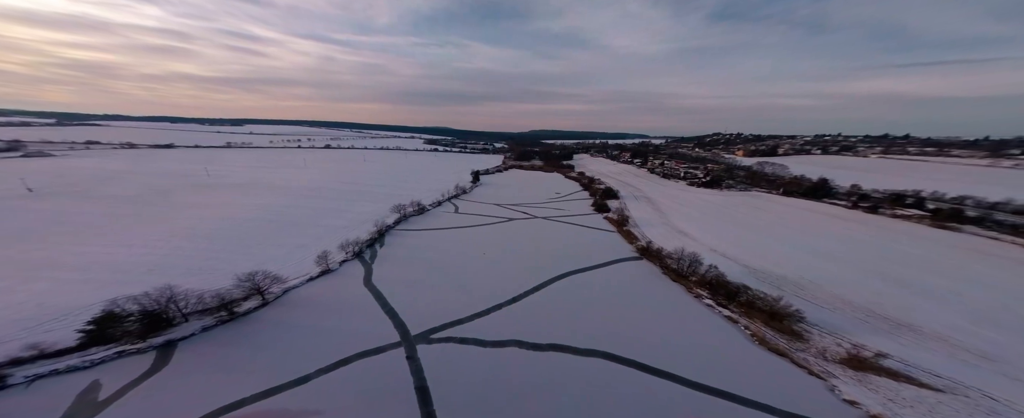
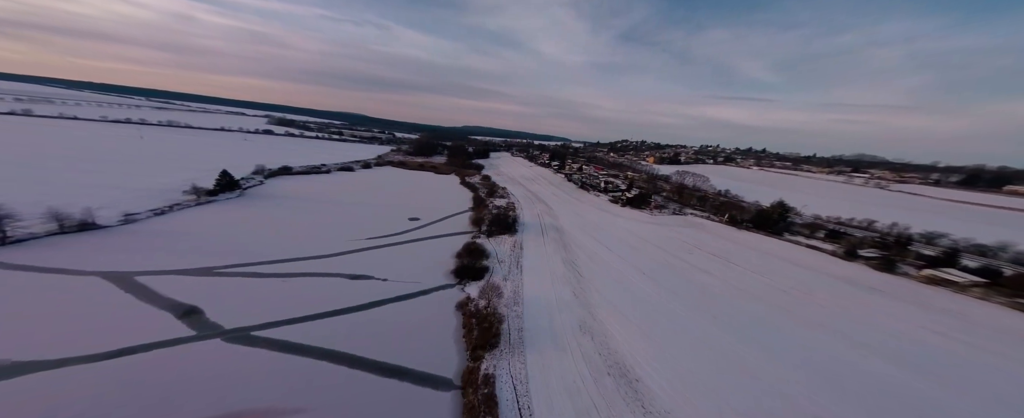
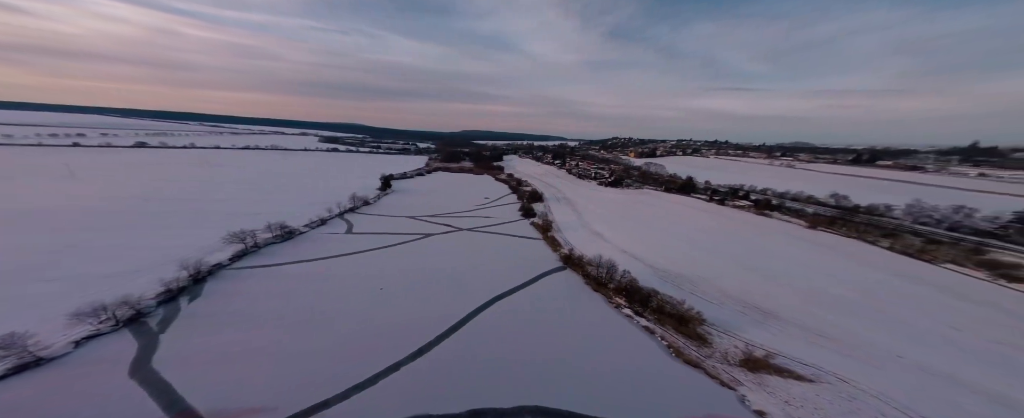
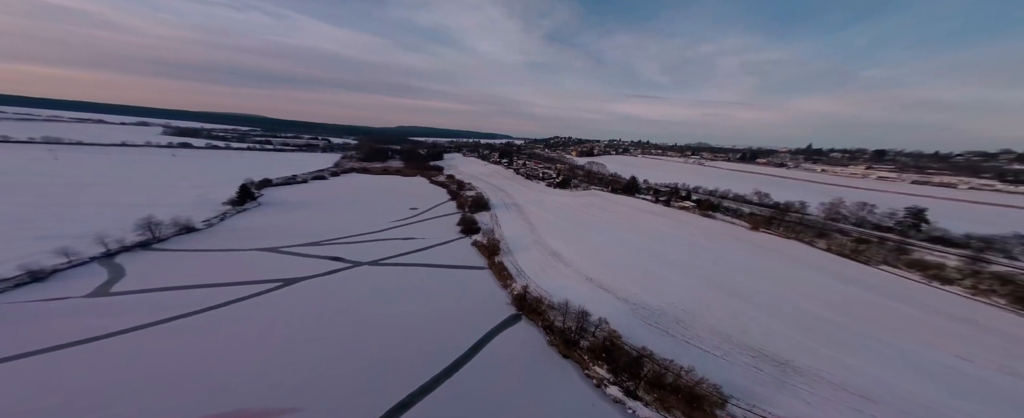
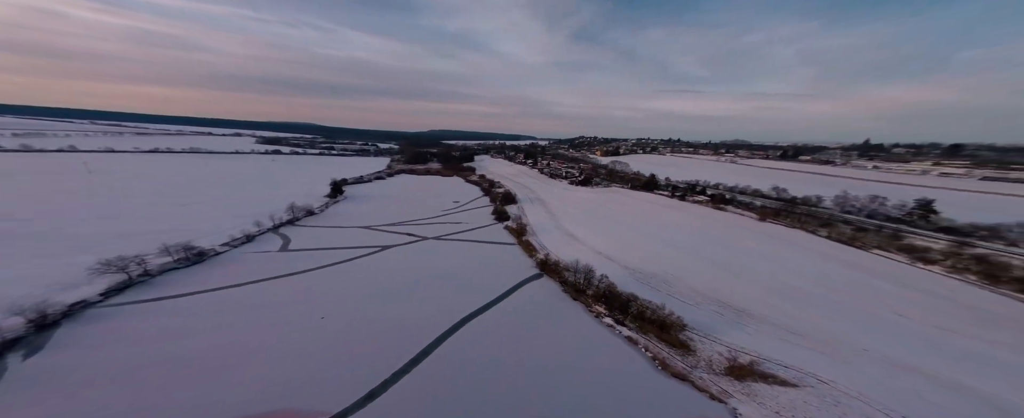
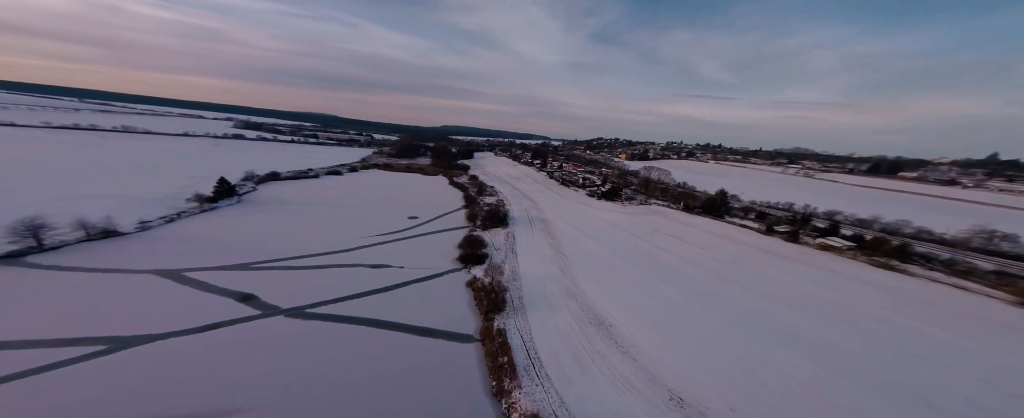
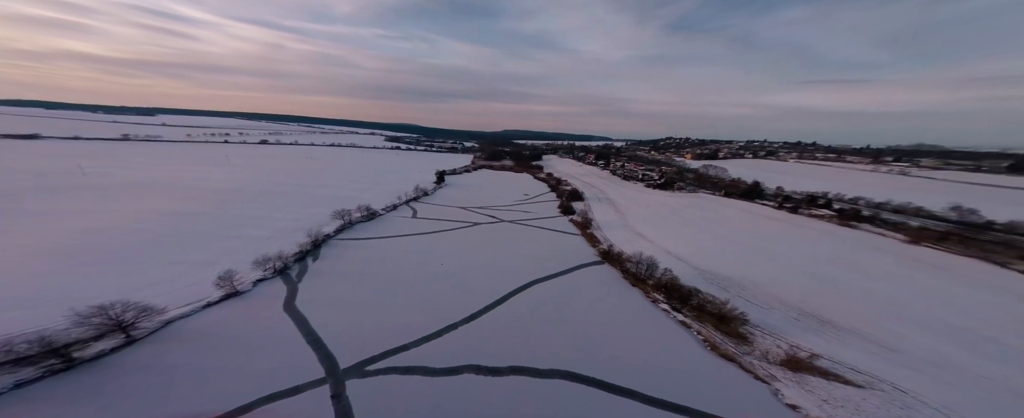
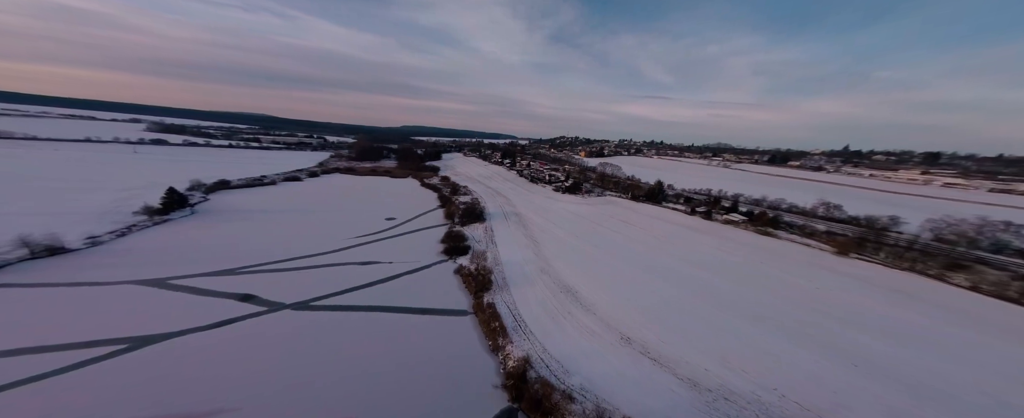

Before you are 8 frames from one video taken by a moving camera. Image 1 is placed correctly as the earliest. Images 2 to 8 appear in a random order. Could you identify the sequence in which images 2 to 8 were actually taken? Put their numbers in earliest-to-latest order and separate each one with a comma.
7, 3, 5, 4, 8, 6, 2
